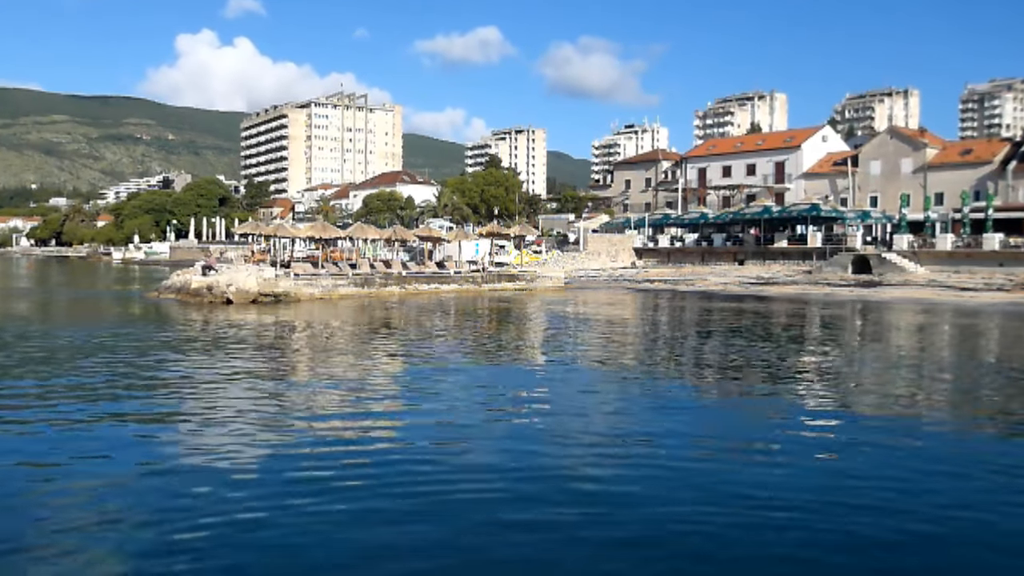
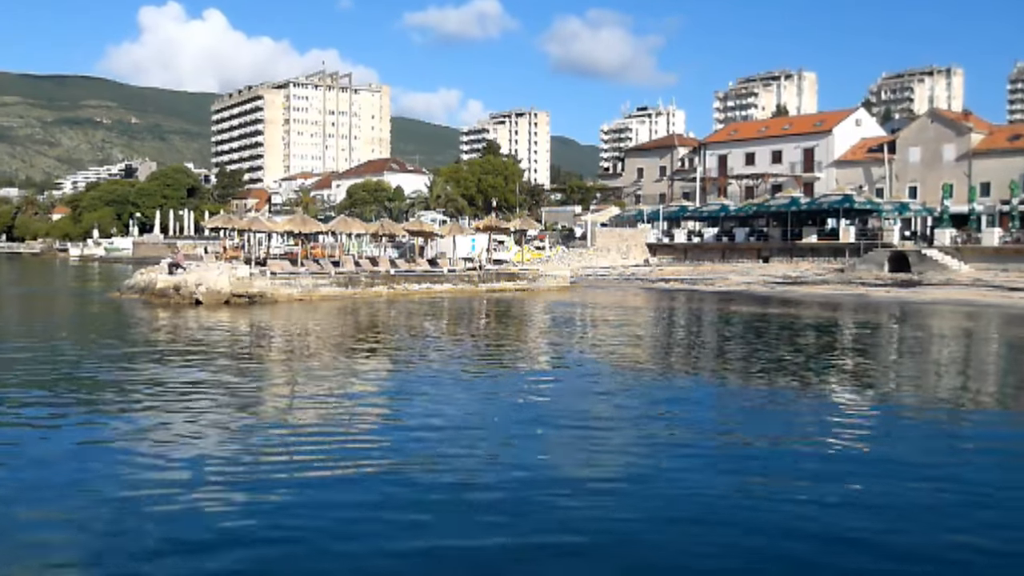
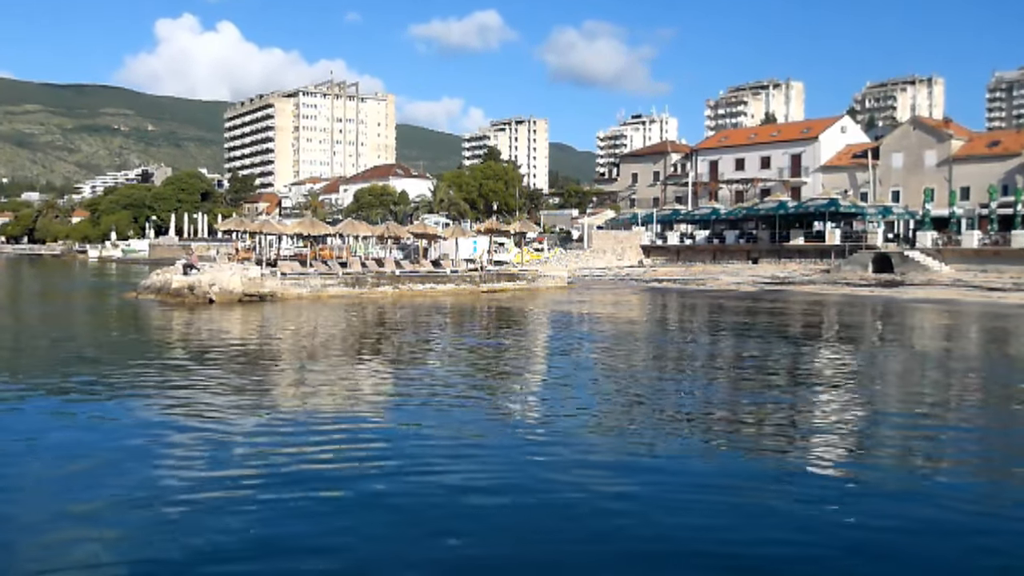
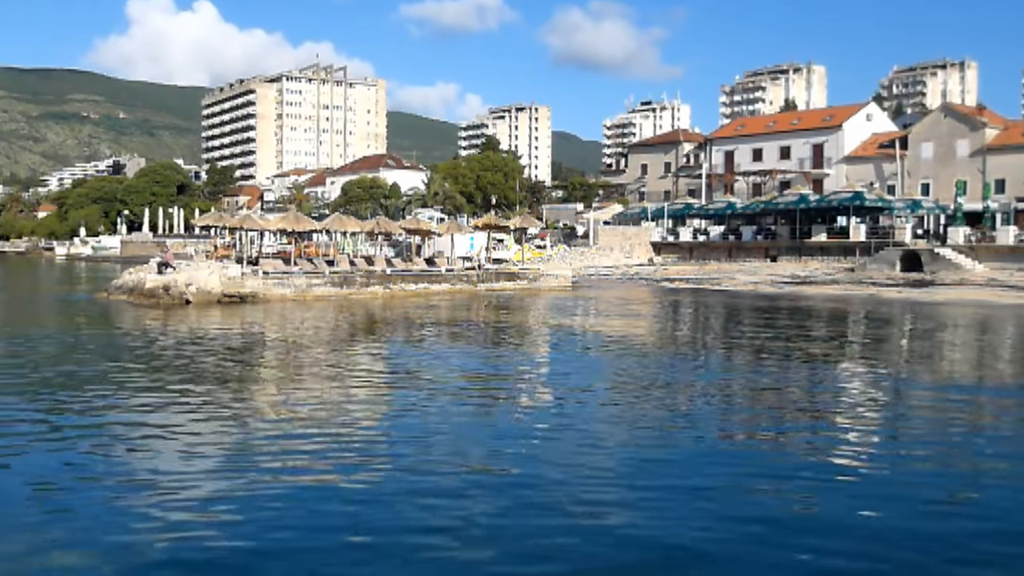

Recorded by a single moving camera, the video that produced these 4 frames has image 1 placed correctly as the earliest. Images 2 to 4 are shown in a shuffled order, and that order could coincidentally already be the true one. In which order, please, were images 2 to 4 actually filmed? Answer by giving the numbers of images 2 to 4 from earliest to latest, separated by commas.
3, 2, 4
